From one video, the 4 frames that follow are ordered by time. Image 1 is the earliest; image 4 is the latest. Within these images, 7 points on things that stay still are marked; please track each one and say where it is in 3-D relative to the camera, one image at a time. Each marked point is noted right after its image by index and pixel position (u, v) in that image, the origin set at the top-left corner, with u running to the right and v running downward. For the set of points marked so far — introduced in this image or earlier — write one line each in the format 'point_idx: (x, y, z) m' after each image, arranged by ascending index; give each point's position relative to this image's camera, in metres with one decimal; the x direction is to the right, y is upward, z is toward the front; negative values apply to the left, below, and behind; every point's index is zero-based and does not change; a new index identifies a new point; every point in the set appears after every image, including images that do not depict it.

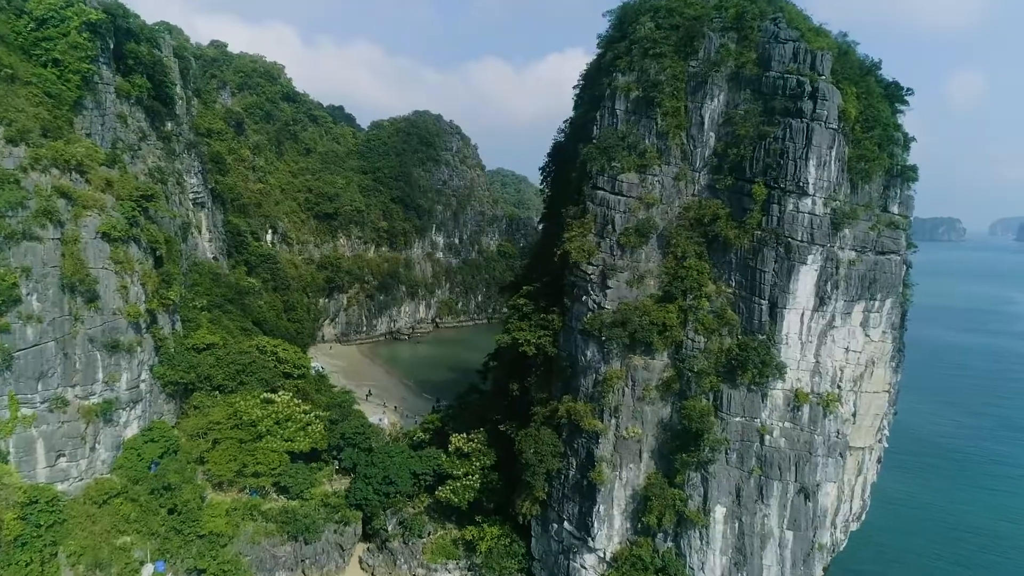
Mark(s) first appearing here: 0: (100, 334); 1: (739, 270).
0: (-10.8, -1.2, +19.0) m
1: (+5.0, +0.4, +15.8) m
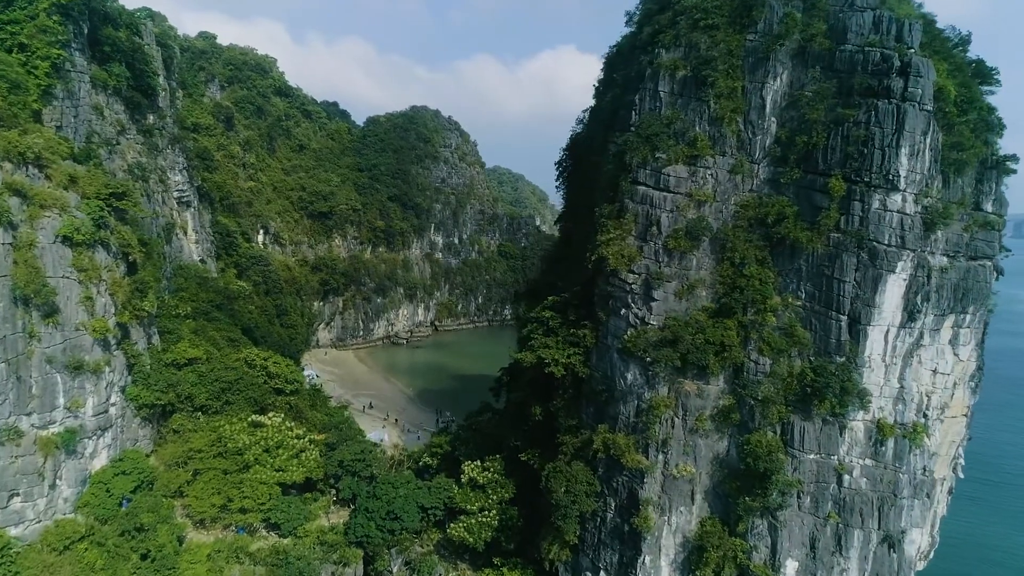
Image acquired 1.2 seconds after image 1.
0: (-10.3, -1.5, +16.5) m
1: (+5.5, +0.2, +13.4) m
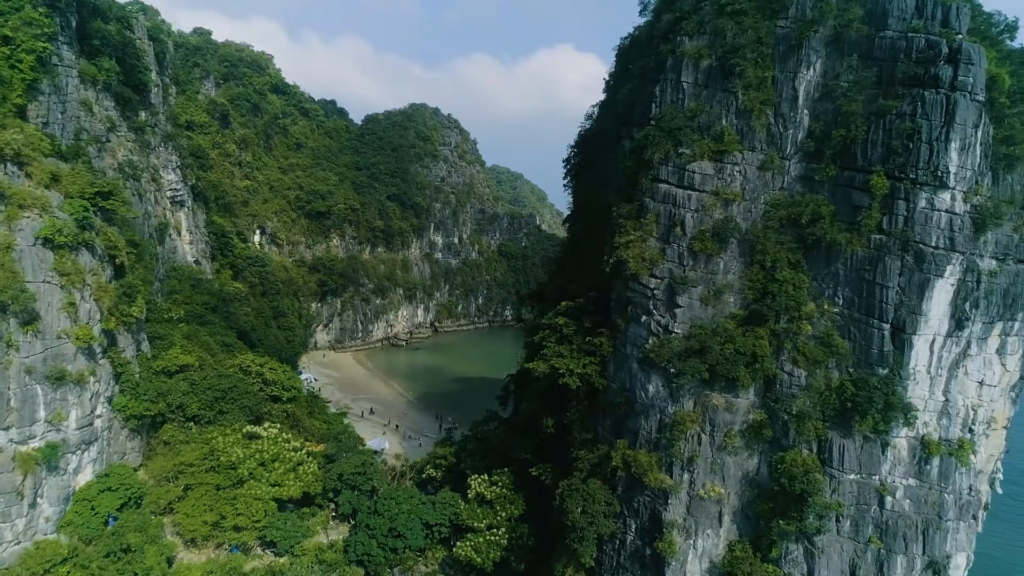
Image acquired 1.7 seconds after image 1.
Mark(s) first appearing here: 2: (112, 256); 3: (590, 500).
0: (-10.1, -1.6, +15.5) m
1: (+5.8, +0.1, +12.4) m
2: (-10.3, +0.8, +18.7) m
3: (+1.5, -4.0, +13.7) m
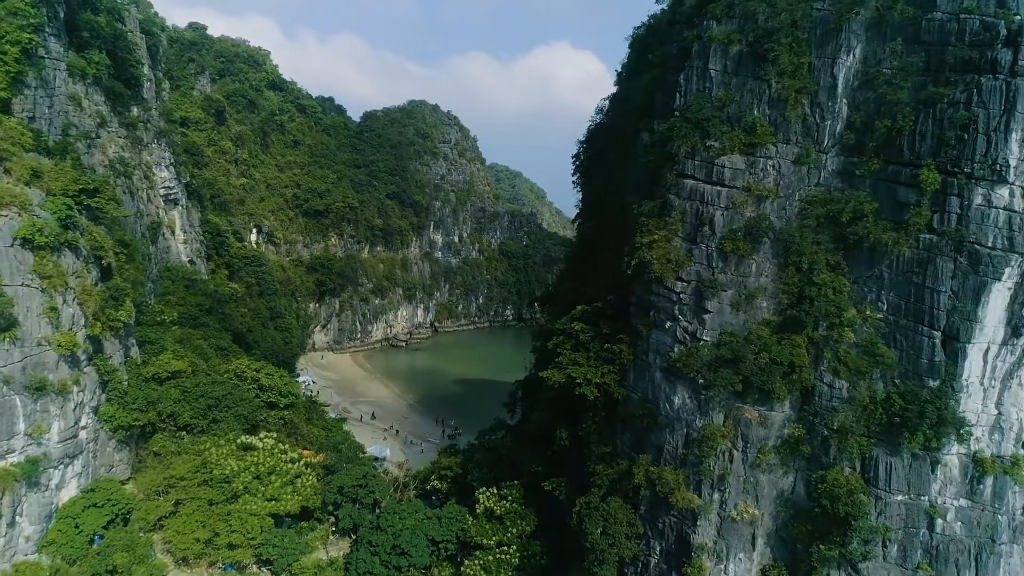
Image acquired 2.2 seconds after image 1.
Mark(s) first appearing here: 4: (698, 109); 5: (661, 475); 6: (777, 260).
0: (-9.8, -1.7, +14.4) m
1: (+6.0, 0.0, +11.4) m
2: (-10.1, +0.8, +17.7) m
3: (+1.7, -4.1, +12.7) m
4: (+3.2, +3.1, +12.6) m
5: (+2.5, -3.2, +12.3) m
6: (+4.5, +0.5, +12.2) m
